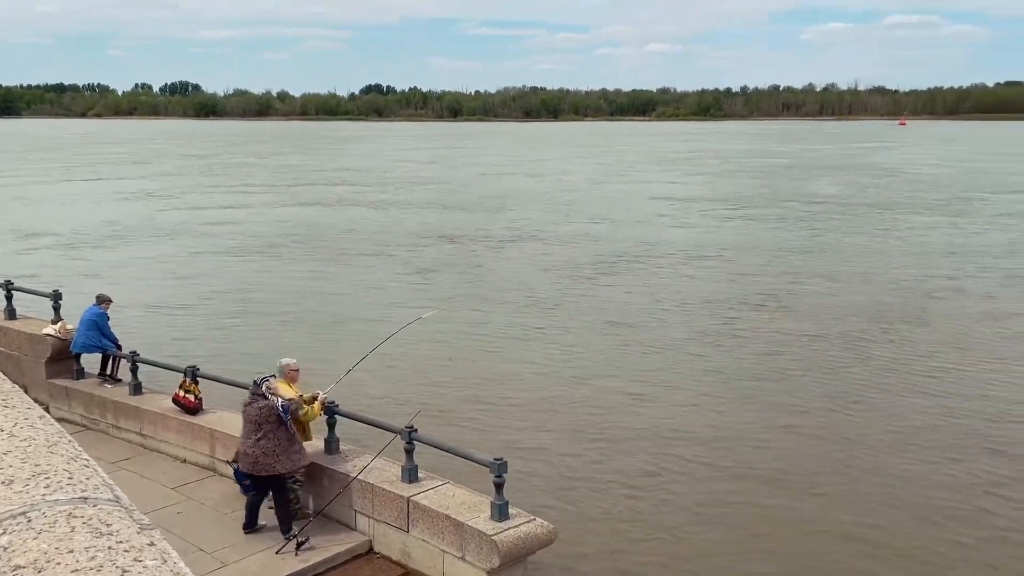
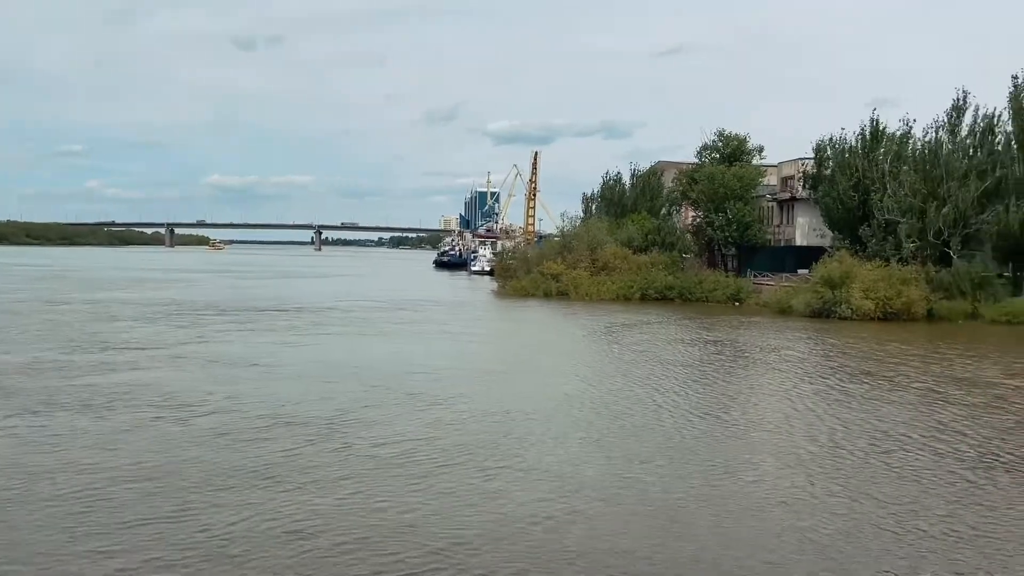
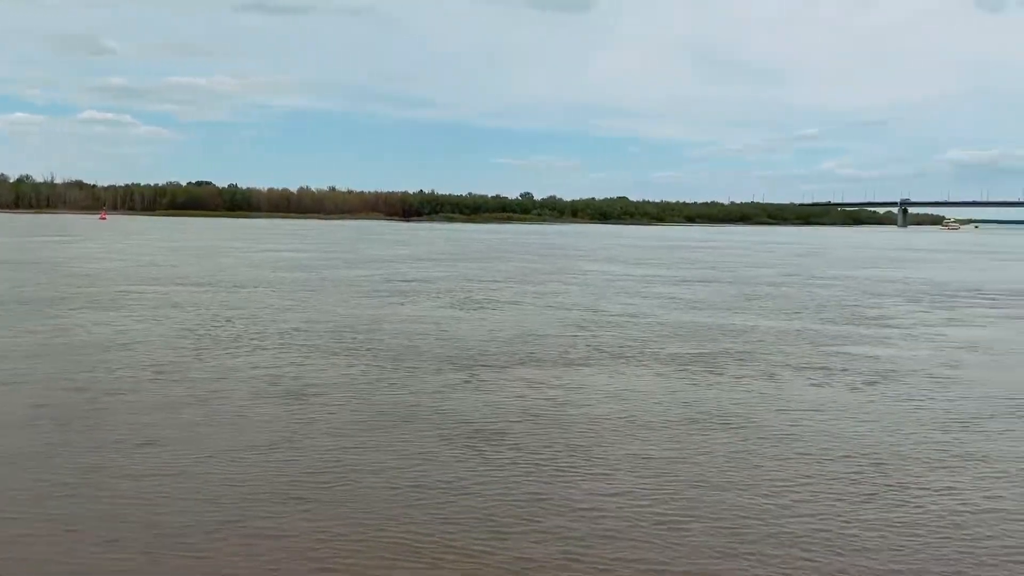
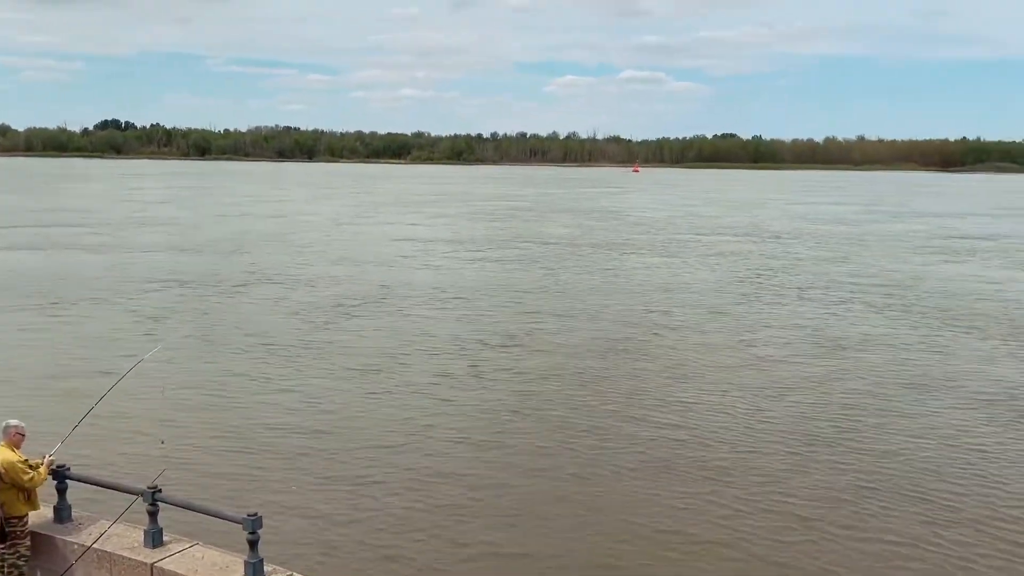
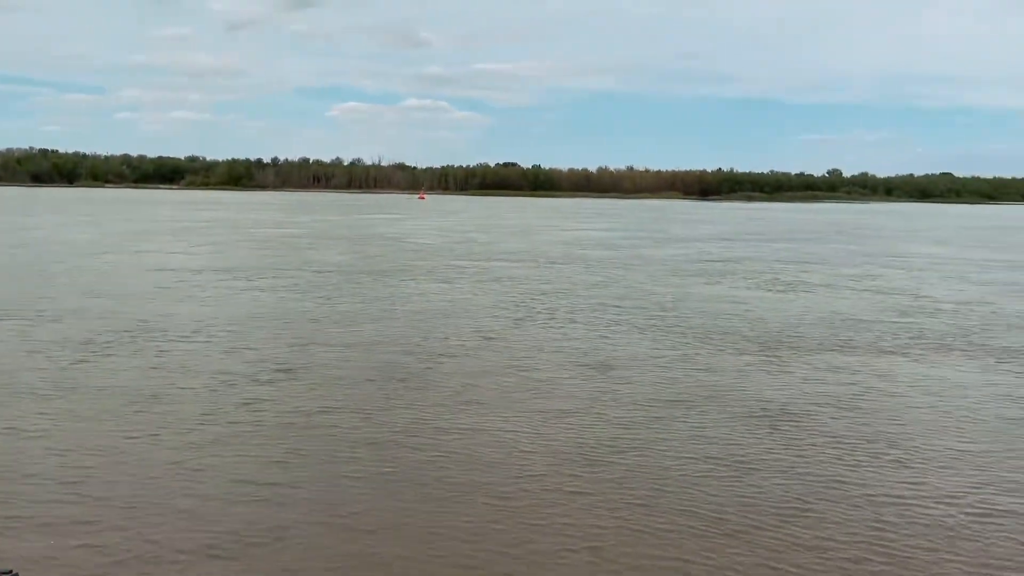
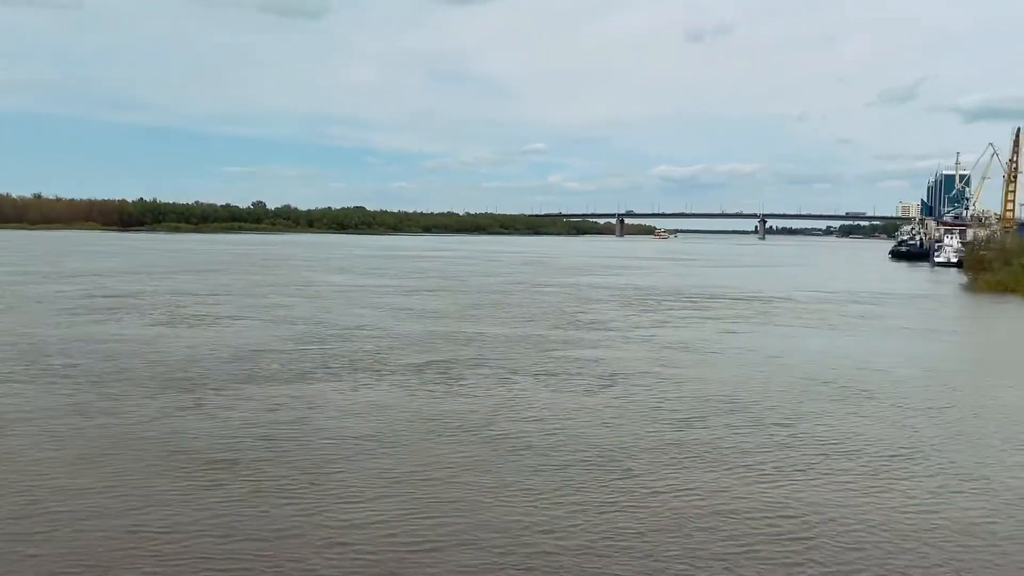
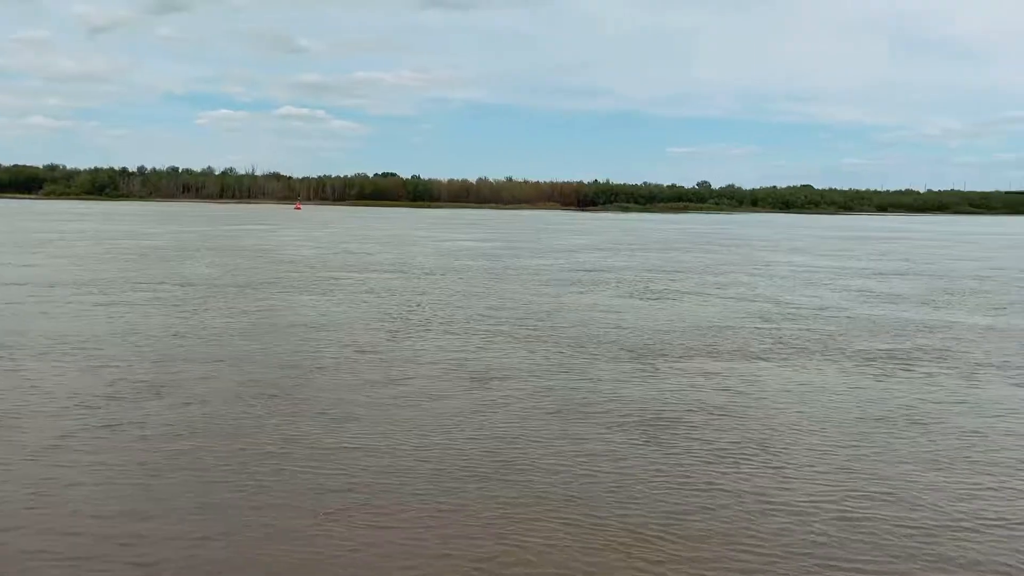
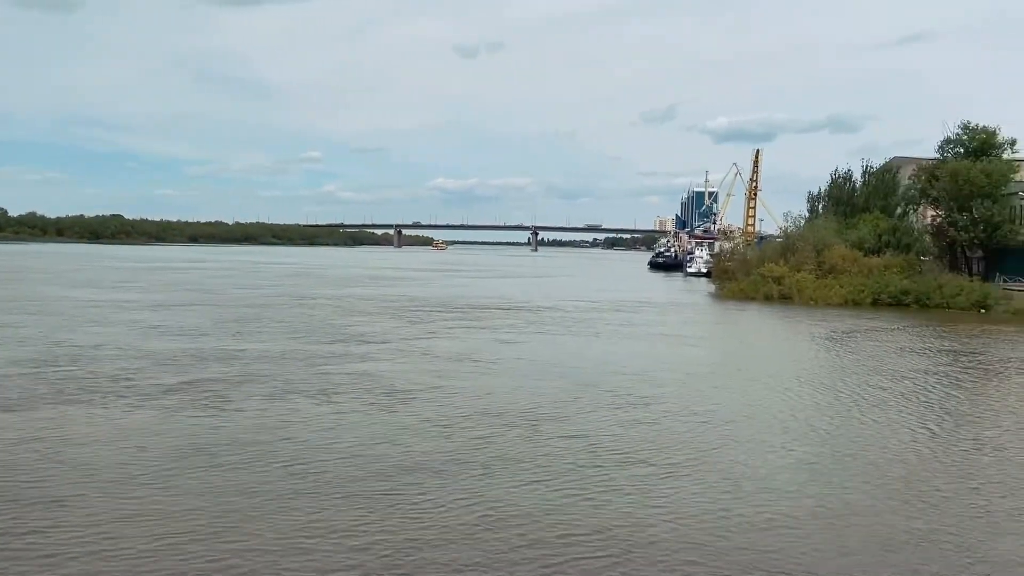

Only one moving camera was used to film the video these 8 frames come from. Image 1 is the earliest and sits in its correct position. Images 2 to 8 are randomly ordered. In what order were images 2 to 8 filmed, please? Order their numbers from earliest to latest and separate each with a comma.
4, 5, 7, 3, 6, 8, 2
